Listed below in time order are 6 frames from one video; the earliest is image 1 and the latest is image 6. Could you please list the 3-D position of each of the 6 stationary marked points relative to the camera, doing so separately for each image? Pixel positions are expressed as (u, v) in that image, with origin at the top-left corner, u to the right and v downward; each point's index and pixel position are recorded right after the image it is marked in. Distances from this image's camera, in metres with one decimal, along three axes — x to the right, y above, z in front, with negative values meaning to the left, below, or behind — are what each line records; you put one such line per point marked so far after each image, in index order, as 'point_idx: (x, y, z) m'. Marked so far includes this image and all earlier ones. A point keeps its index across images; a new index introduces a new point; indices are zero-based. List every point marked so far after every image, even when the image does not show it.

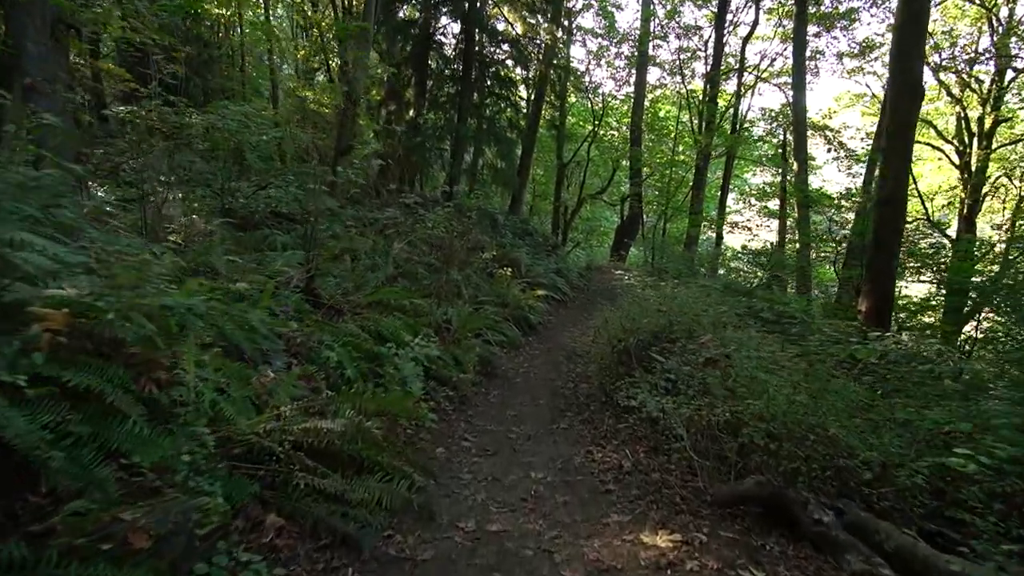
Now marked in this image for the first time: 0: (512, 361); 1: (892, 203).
0: (0.0, -1.1, +8.4) m
1: (+5.4, +1.2, +8.1) m
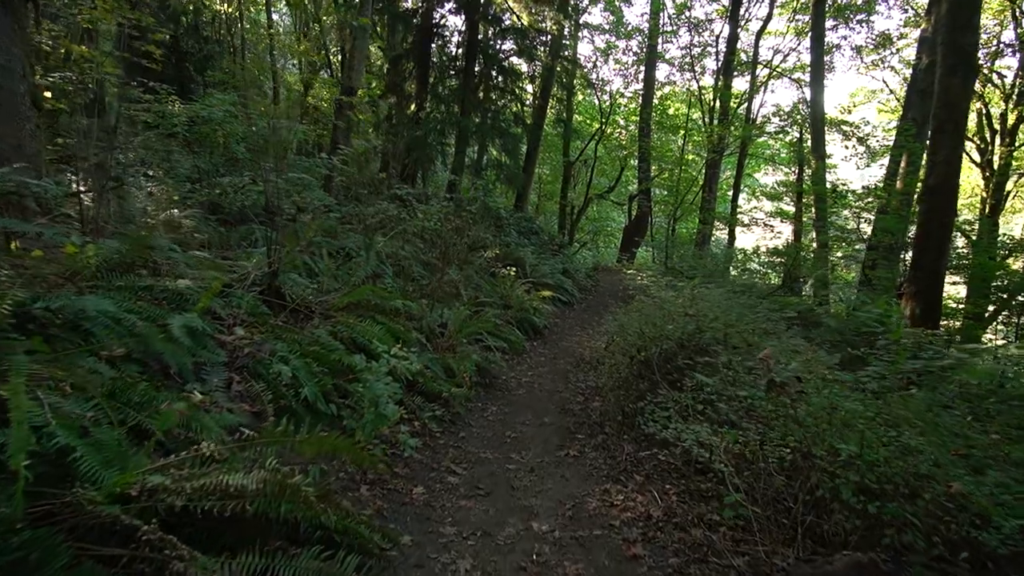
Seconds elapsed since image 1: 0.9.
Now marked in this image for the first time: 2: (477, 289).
0: (0.0, -1.1, +7.6) m
1: (+5.5, +1.2, +7.2) m
2: (-0.7, 0.0, +10.9) m
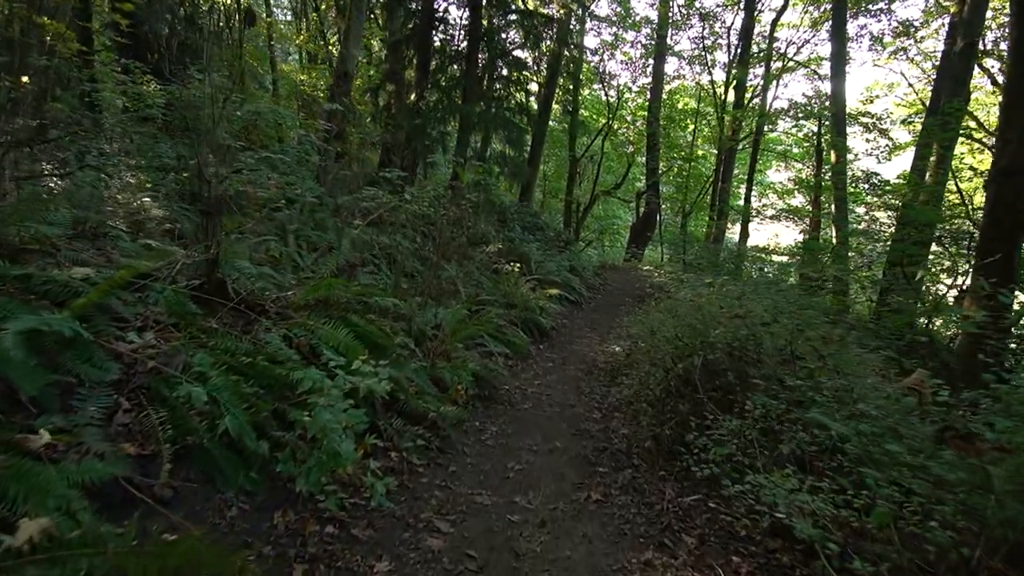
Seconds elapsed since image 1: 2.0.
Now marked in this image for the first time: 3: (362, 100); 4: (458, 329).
0: (+0.1, -1.0, +6.6) m
1: (+5.5, +1.2, +6.2) m
2: (-0.6, 0.0, +10.0) m
3: (-4.7, +5.9, +18.0) m
4: (-0.6, -0.4, +5.8) m
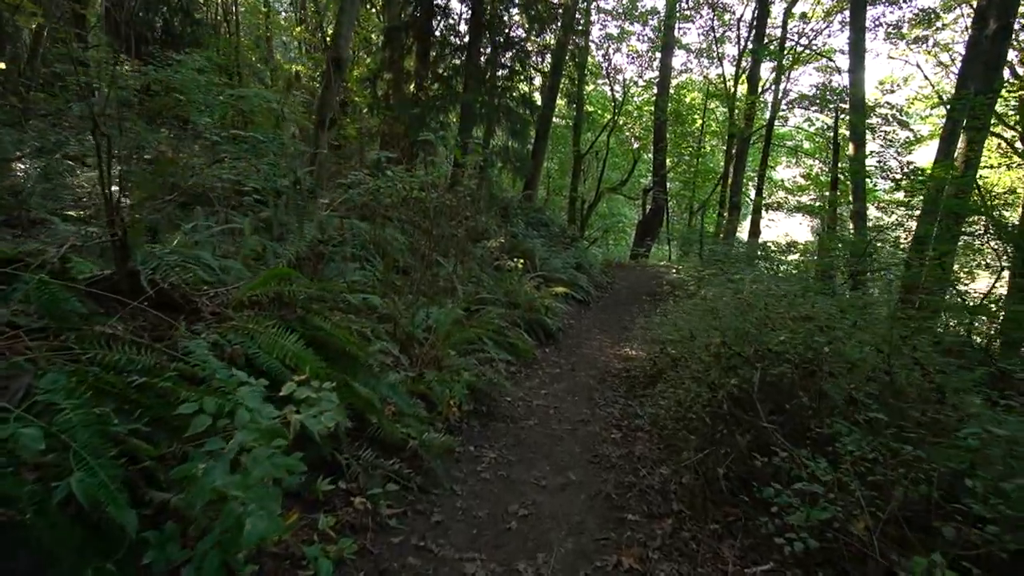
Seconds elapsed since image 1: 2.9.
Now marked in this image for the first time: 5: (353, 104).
0: (+0.1, -1.0, +5.8) m
1: (+5.5, +1.2, +5.4) m
2: (-0.6, +0.1, +9.2) m
3: (-4.6, +5.9, +17.2) m
4: (-0.5, -0.4, +4.9) m
5: (-4.8, +5.6, +17.3) m
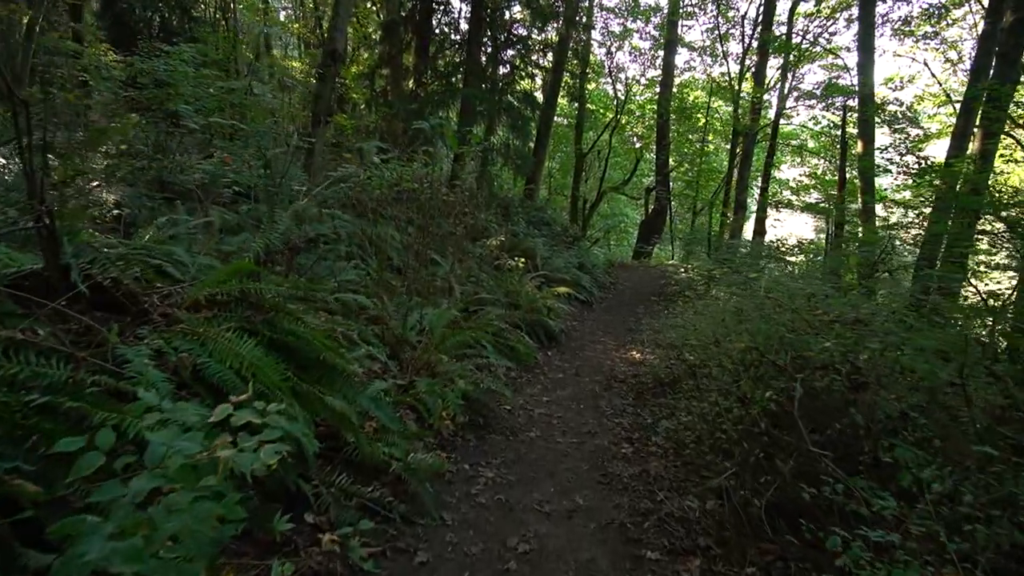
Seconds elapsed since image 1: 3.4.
0: (+0.1, -1.0, +5.4) m
1: (+5.5, +1.2, +4.9) m
2: (-0.6, +0.1, +8.8) m
3: (-4.6, +5.9, +16.8) m
4: (-0.5, -0.4, +4.5) m
5: (-4.8, +5.6, +16.9) m
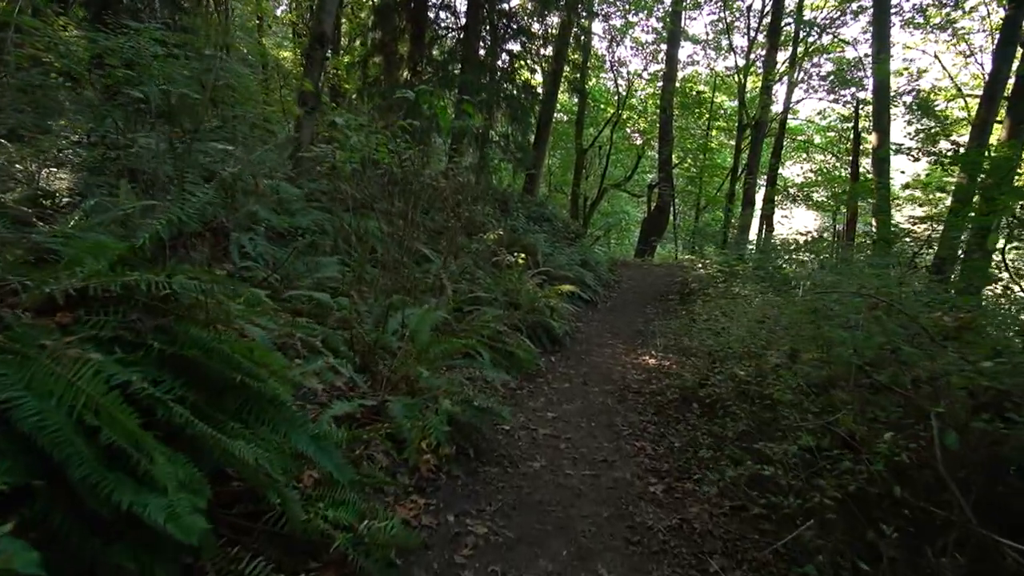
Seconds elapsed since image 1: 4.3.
0: (+0.1, -1.0, +4.6) m
1: (+5.5, +1.3, +4.1) m
2: (-0.6, +0.1, +8.0) m
3: (-4.6, +6.0, +16.0) m
4: (-0.5, -0.4, +3.7) m
5: (-4.8, +5.6, +16.1) m
